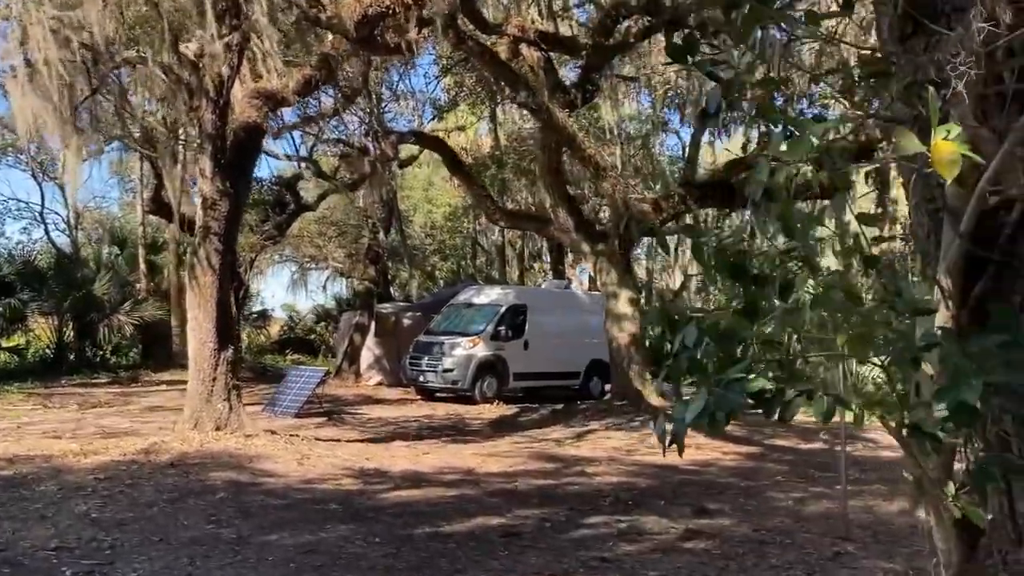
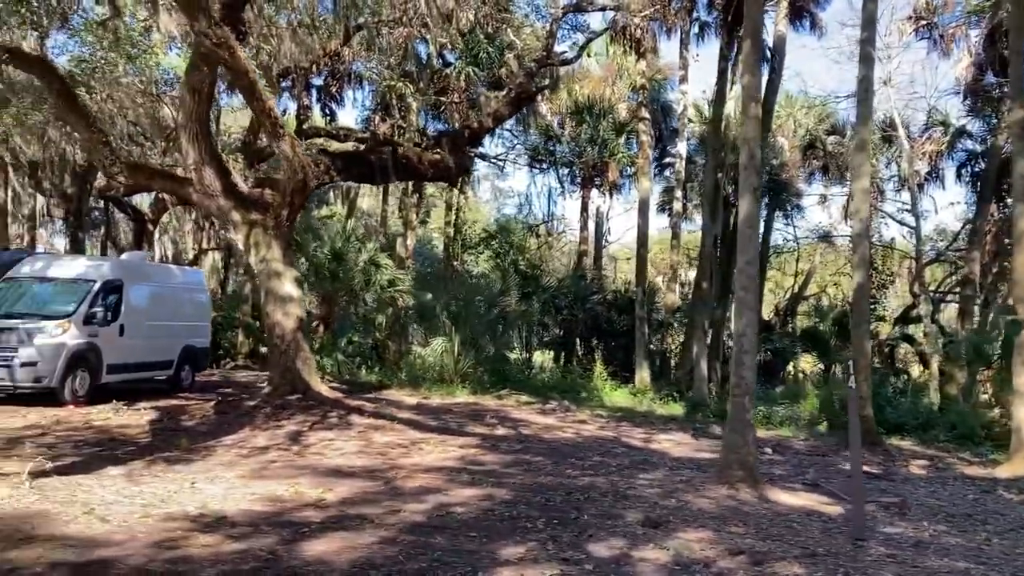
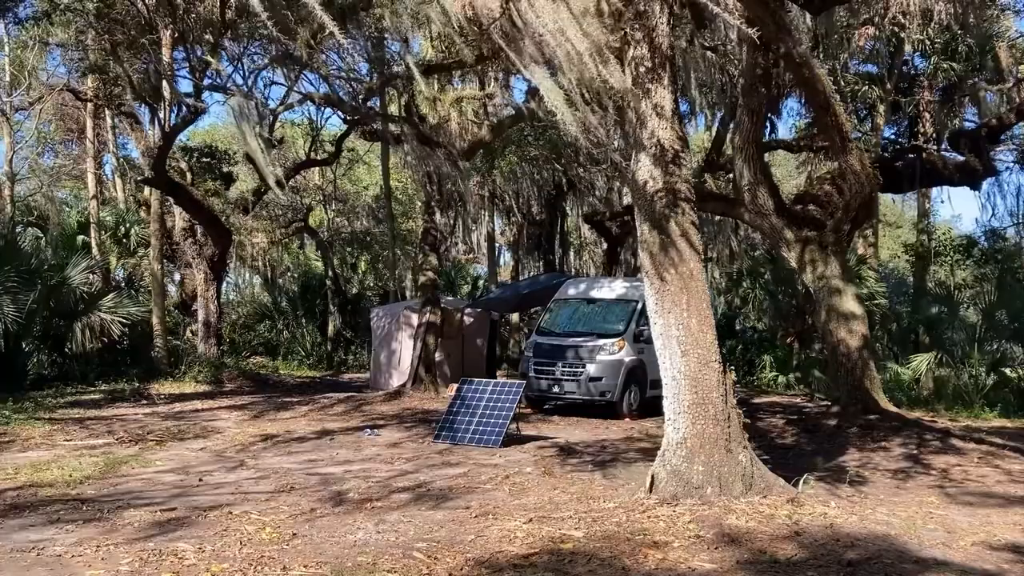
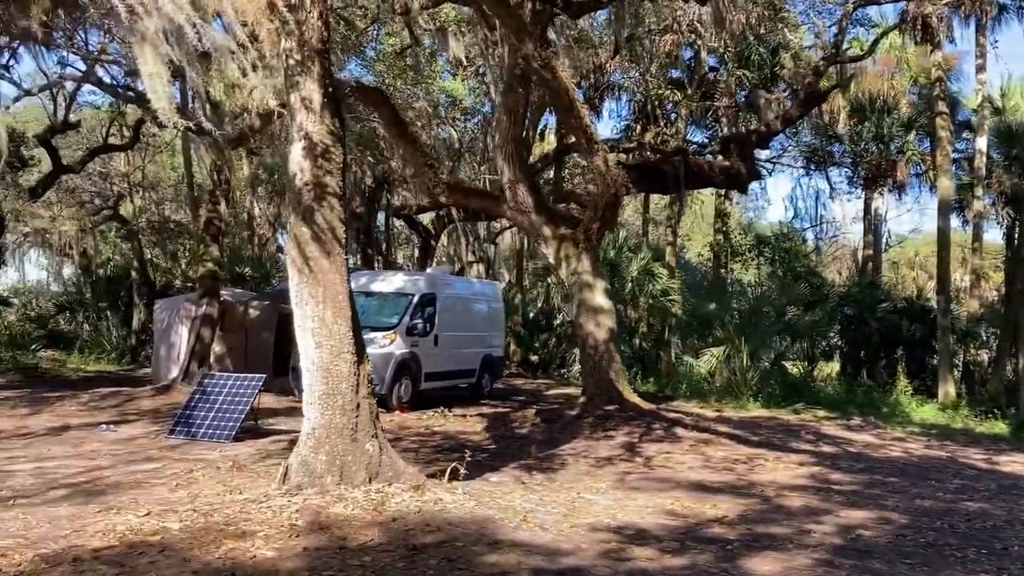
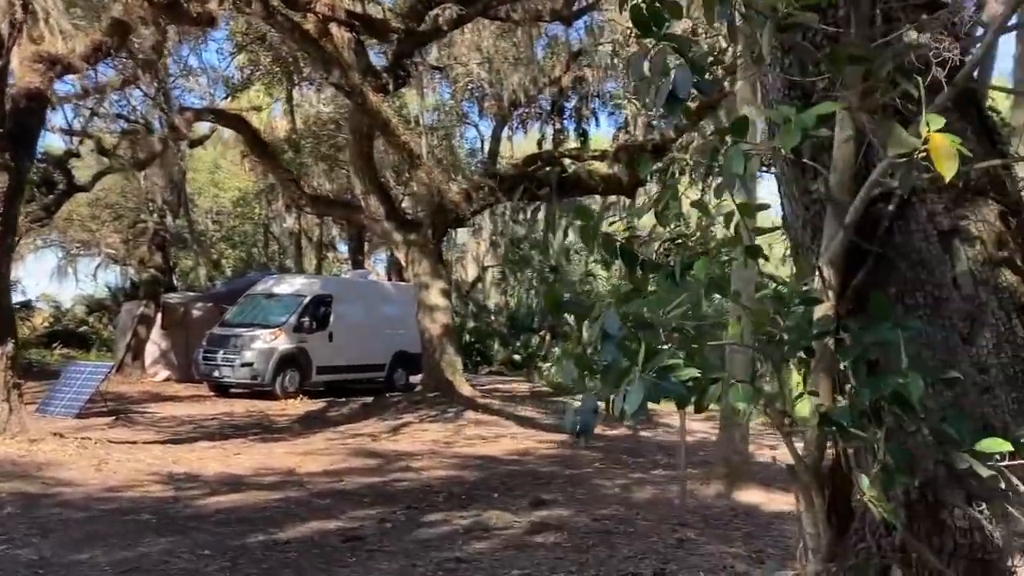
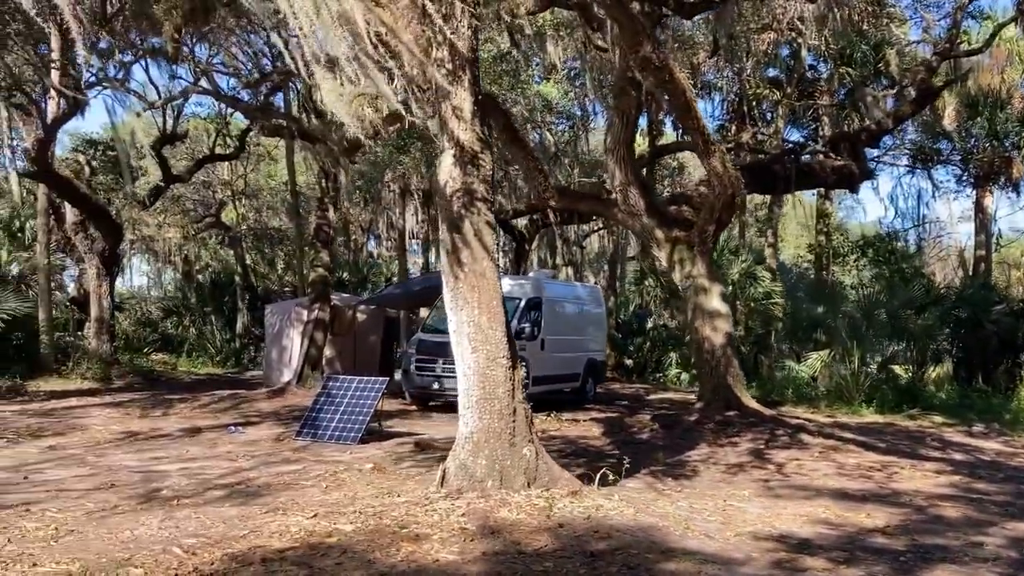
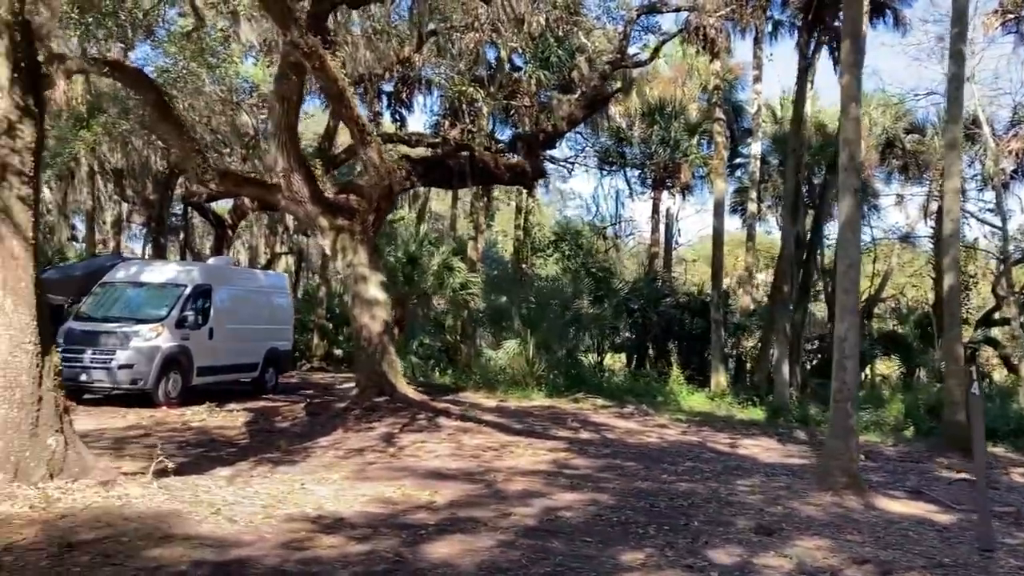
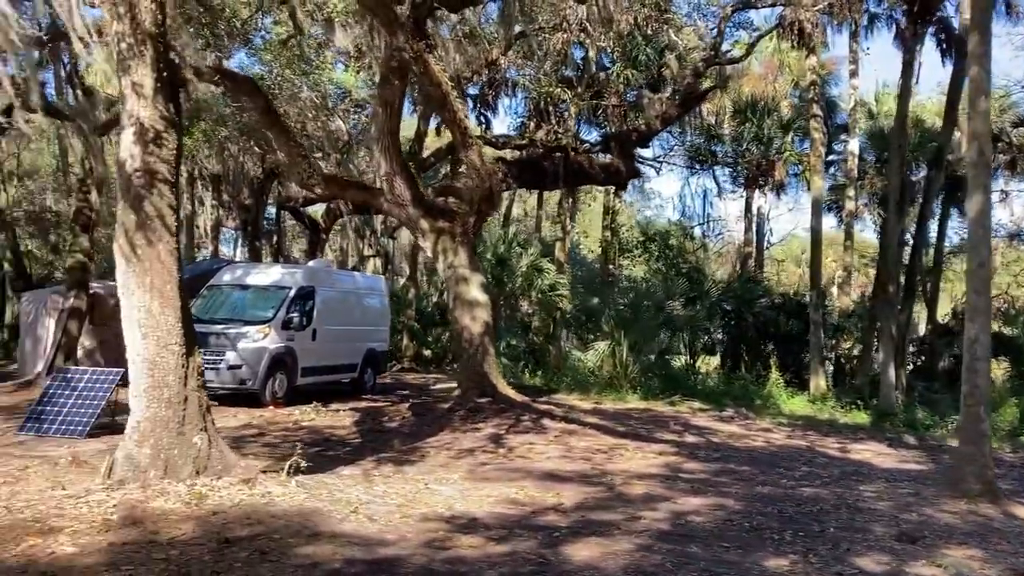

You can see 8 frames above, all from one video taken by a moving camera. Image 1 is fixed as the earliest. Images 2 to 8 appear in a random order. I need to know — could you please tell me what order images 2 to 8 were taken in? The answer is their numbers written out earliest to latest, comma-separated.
5, 2, 7, 8, 4, 6, 3
